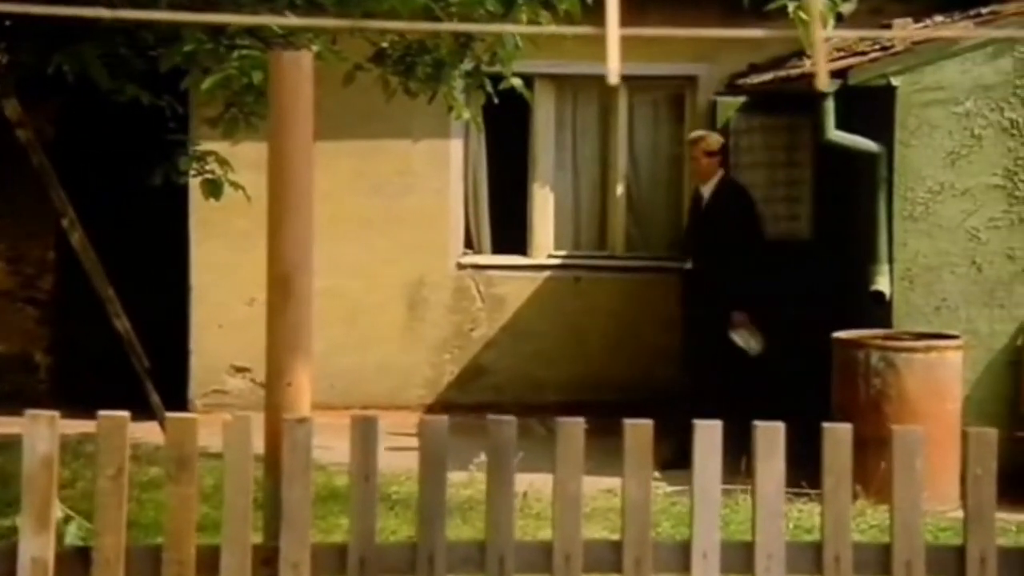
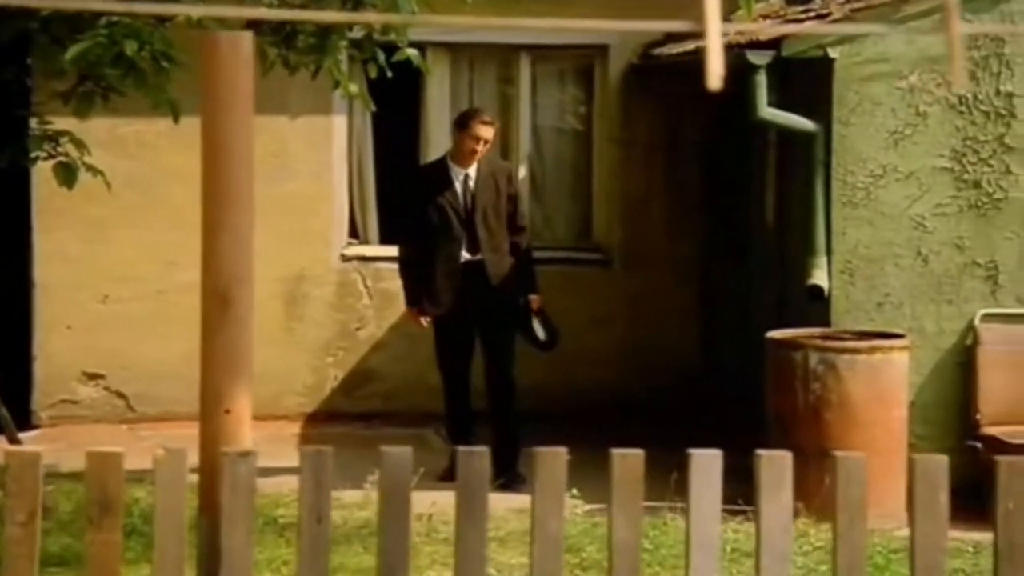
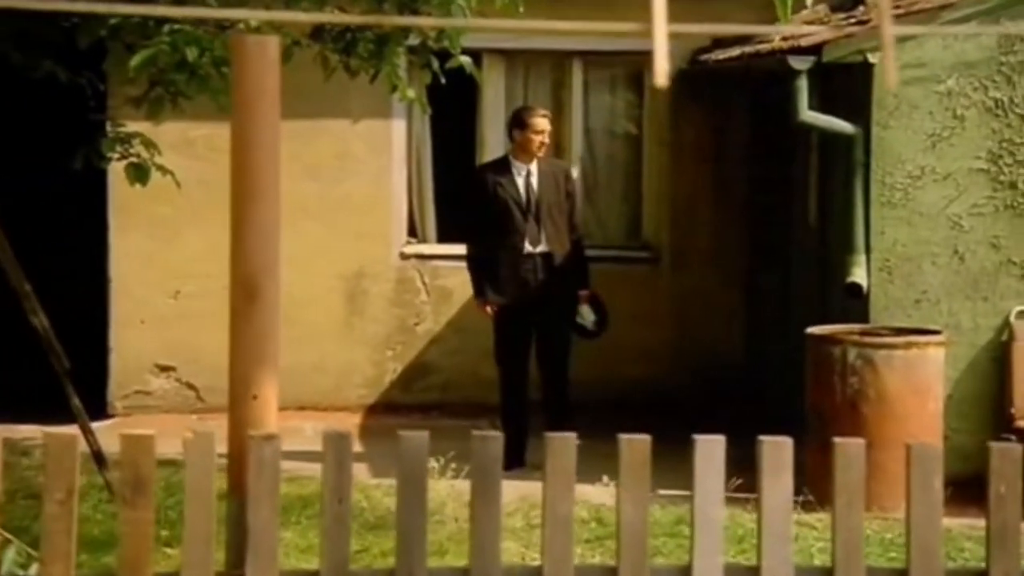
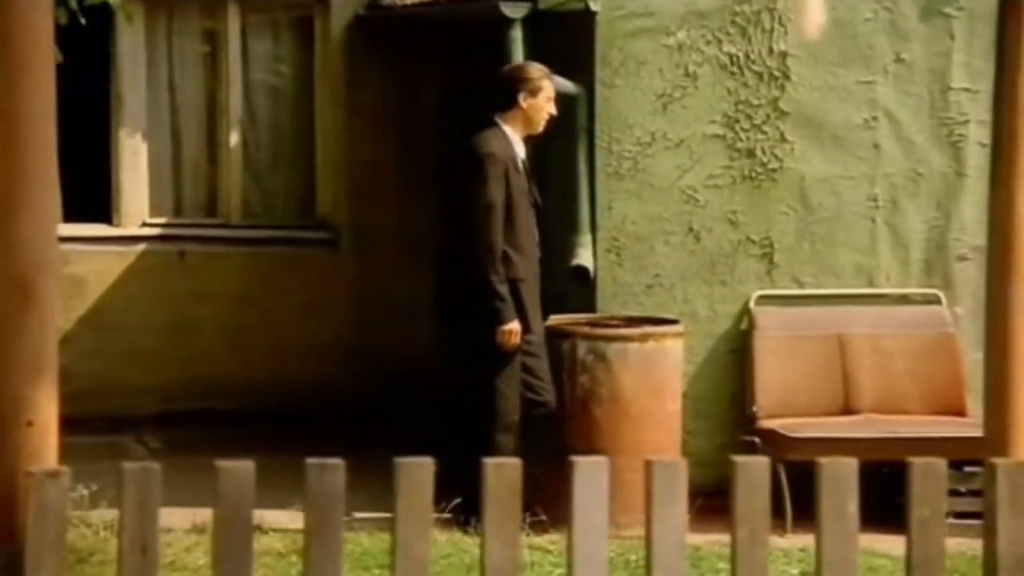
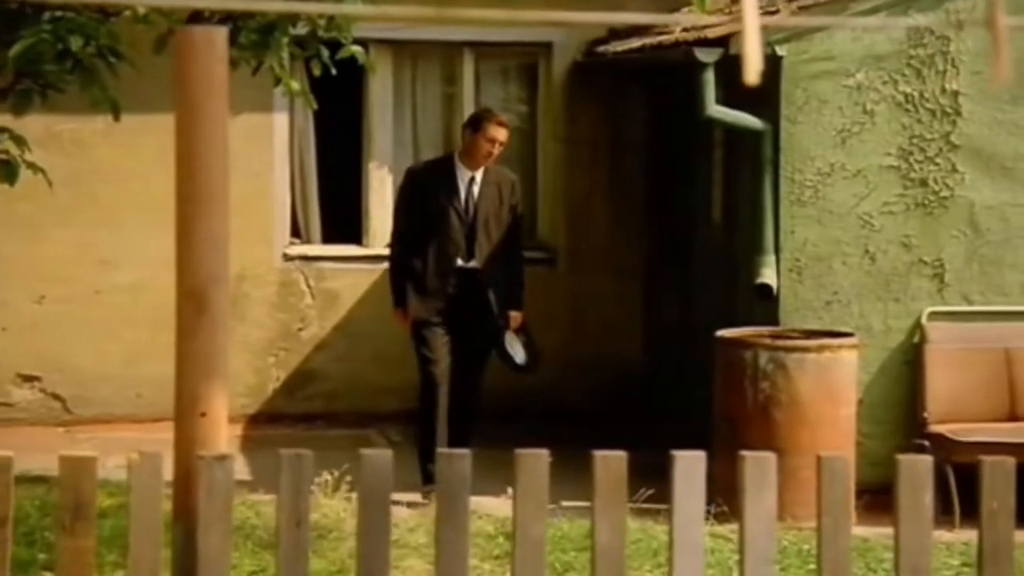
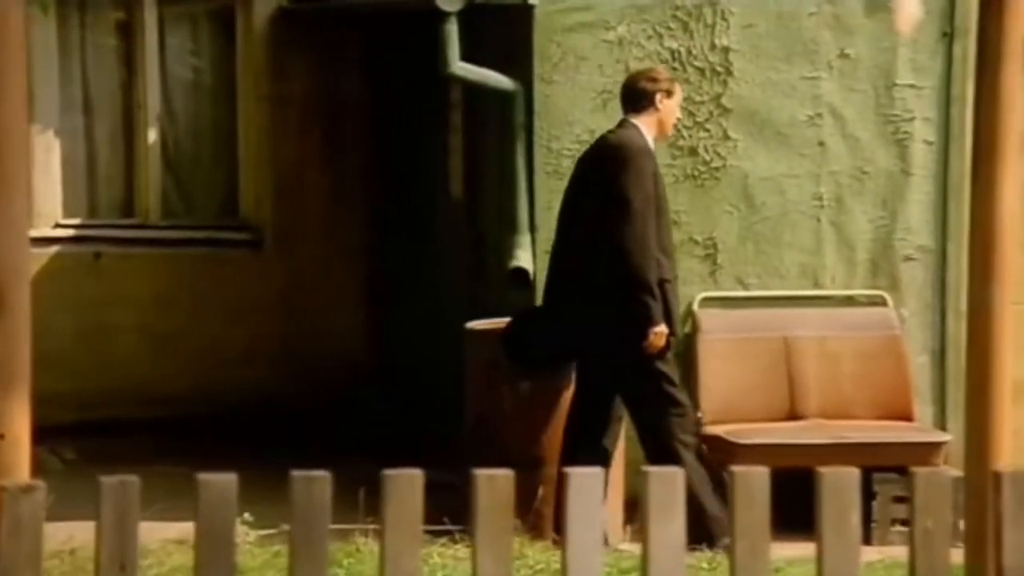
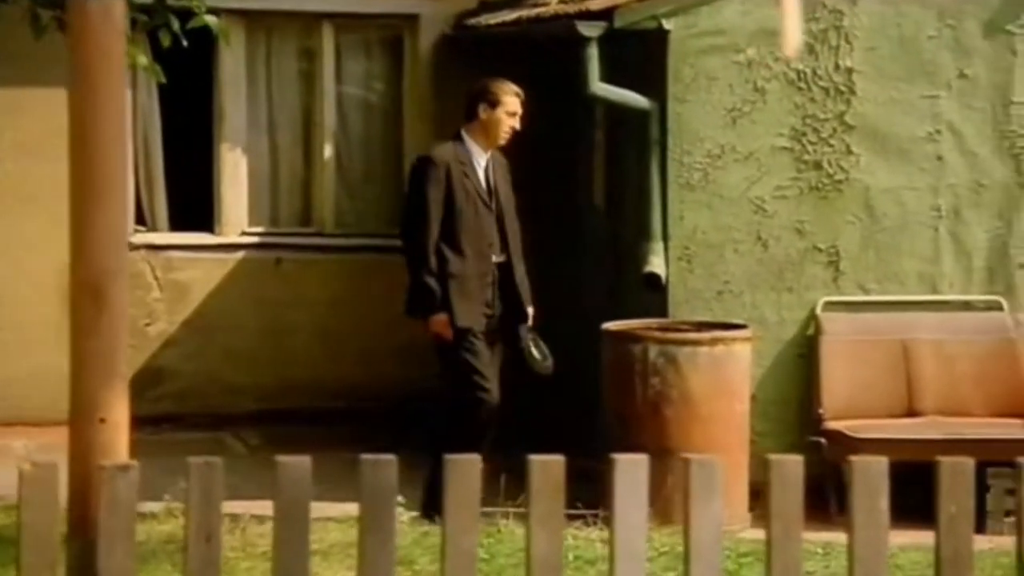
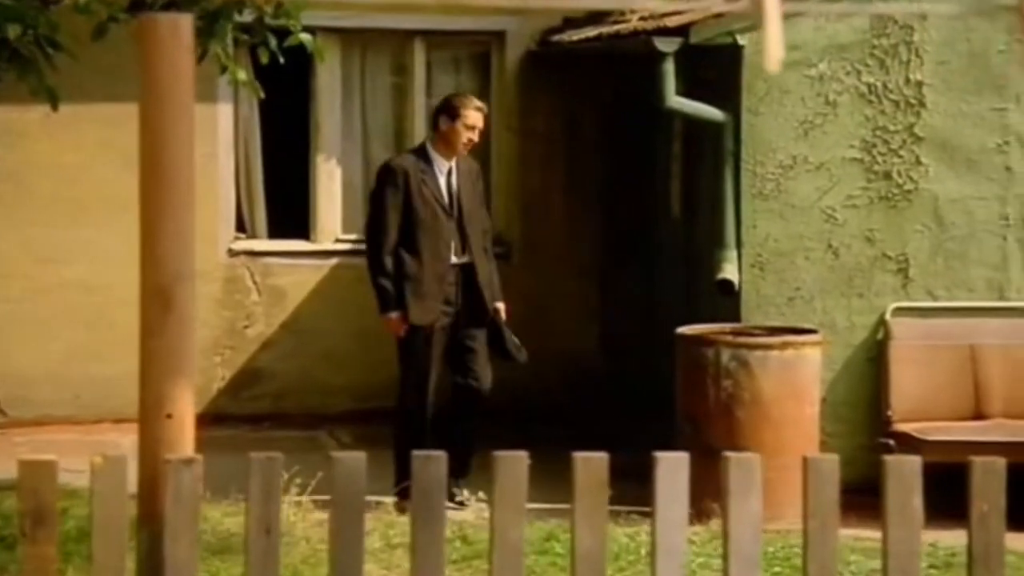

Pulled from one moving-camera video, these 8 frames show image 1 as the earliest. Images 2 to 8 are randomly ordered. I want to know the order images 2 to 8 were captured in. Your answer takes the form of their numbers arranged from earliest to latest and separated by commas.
3, 2, 5, 8, 7, 4, 6
